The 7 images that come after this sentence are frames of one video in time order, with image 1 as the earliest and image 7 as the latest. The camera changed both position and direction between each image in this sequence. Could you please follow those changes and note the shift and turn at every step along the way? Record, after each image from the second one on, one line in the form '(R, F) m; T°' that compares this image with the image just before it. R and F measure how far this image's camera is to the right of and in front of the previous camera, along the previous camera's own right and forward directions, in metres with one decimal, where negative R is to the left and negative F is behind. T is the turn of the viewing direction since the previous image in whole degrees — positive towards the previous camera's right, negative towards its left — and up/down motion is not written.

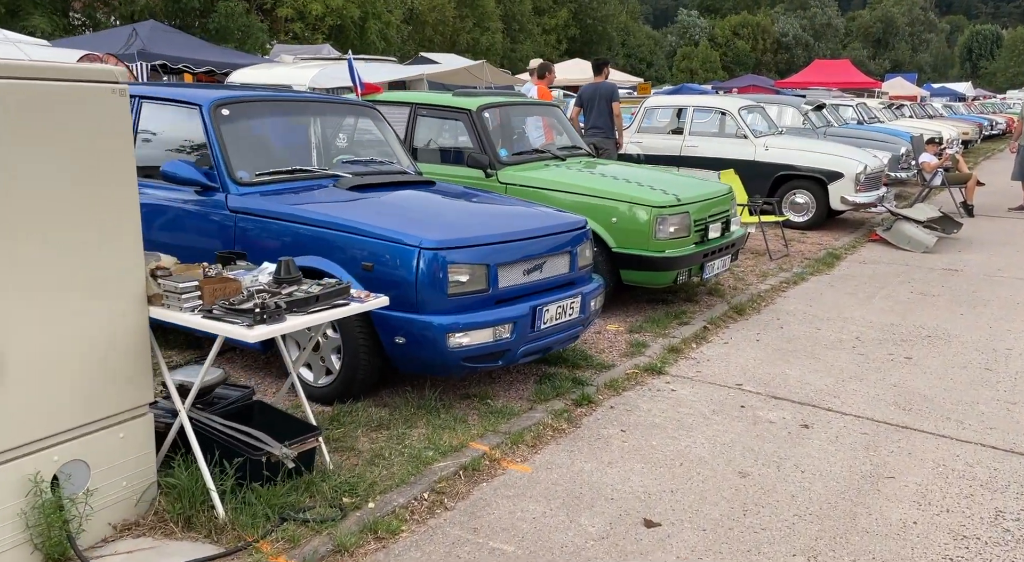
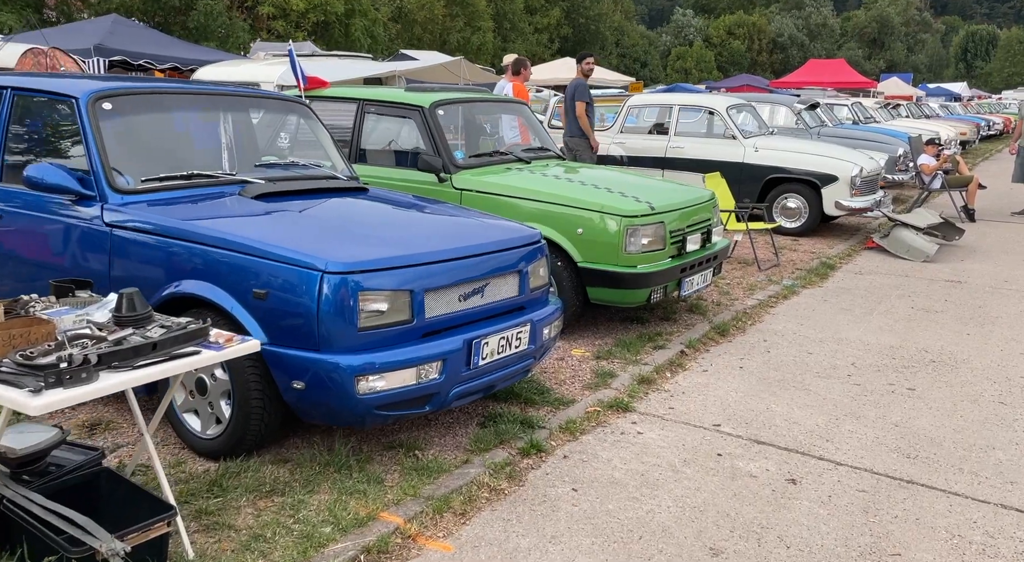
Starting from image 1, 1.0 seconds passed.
(+0.3, +0.7) m; 0°
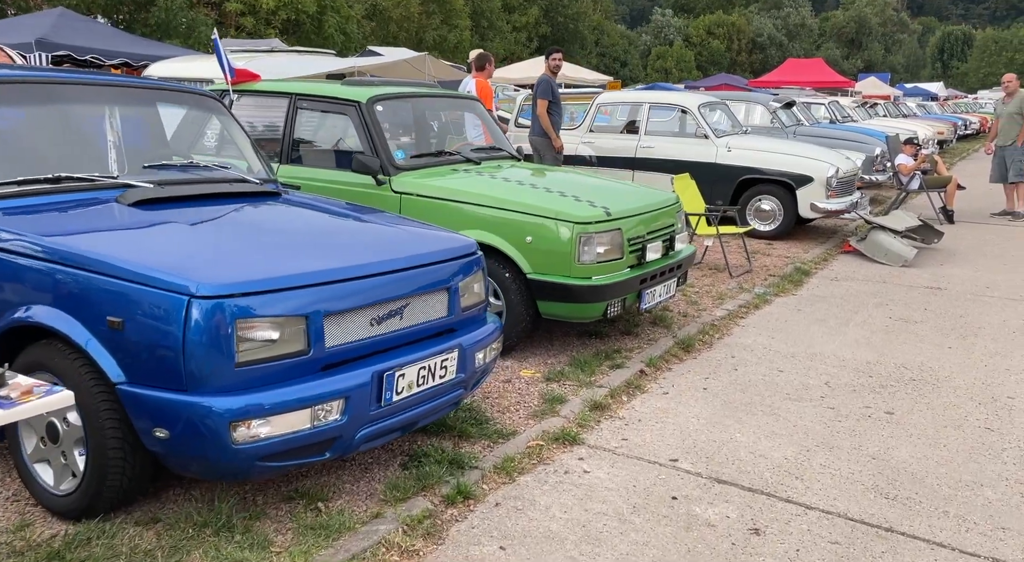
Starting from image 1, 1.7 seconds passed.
(+0.2, +0.5) m; +1°
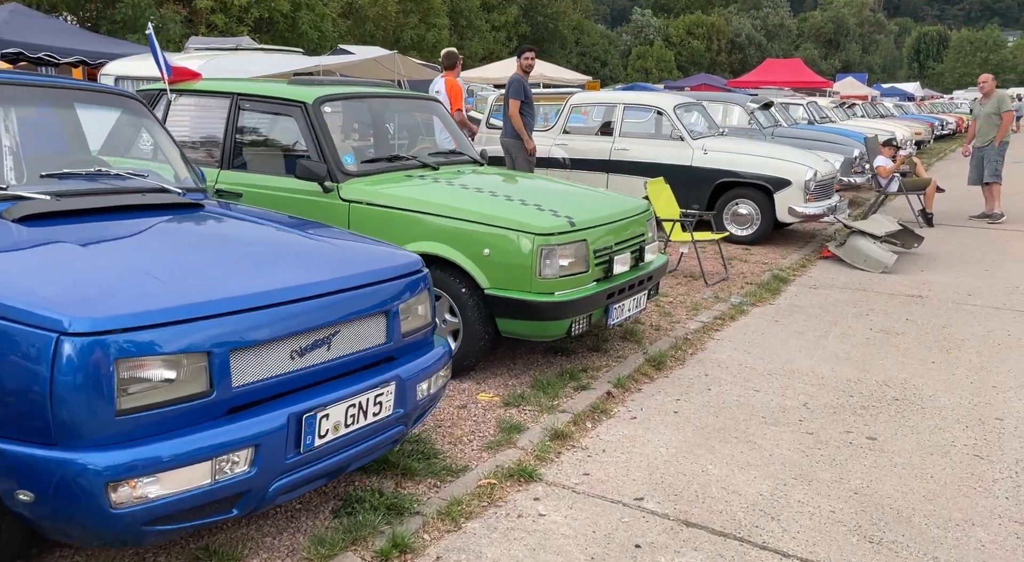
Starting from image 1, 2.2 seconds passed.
(+0.1, +0.3) m; +1°
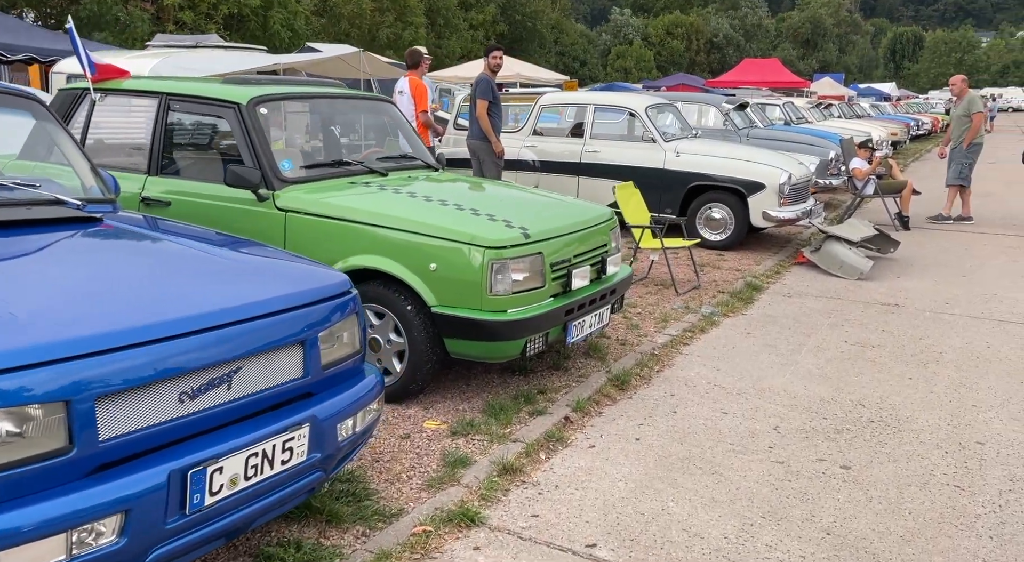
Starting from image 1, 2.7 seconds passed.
(+0.2, +0.3) m; +1°
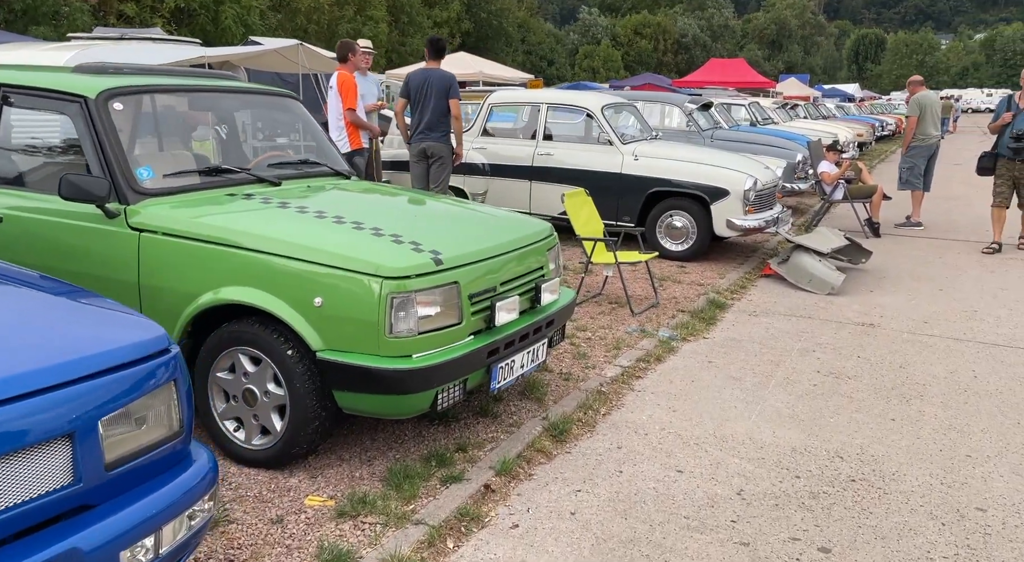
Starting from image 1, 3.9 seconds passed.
(+0.3, +0.8) m; +2°
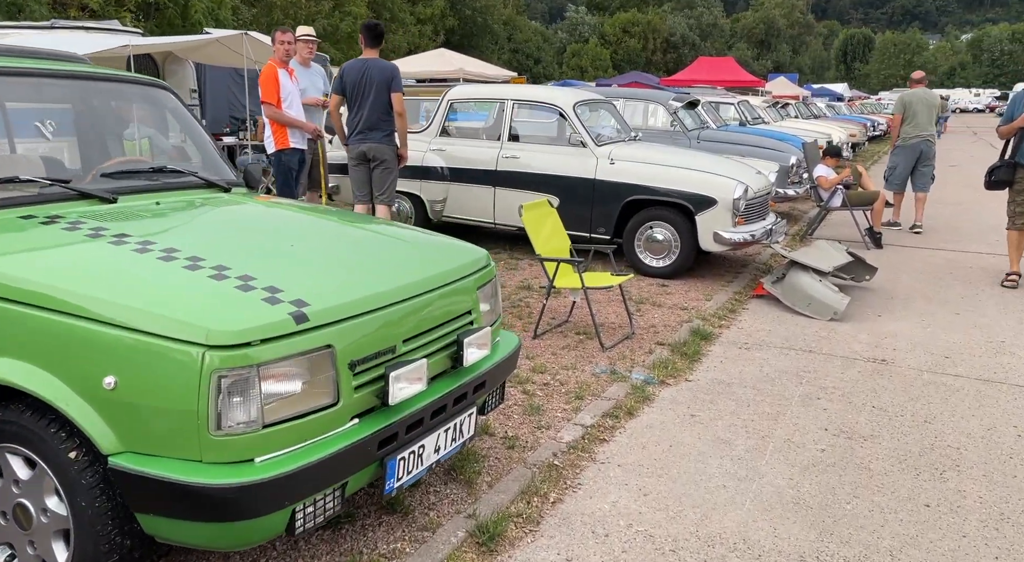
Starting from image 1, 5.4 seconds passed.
(+0.3, +1.1) m; +1°
